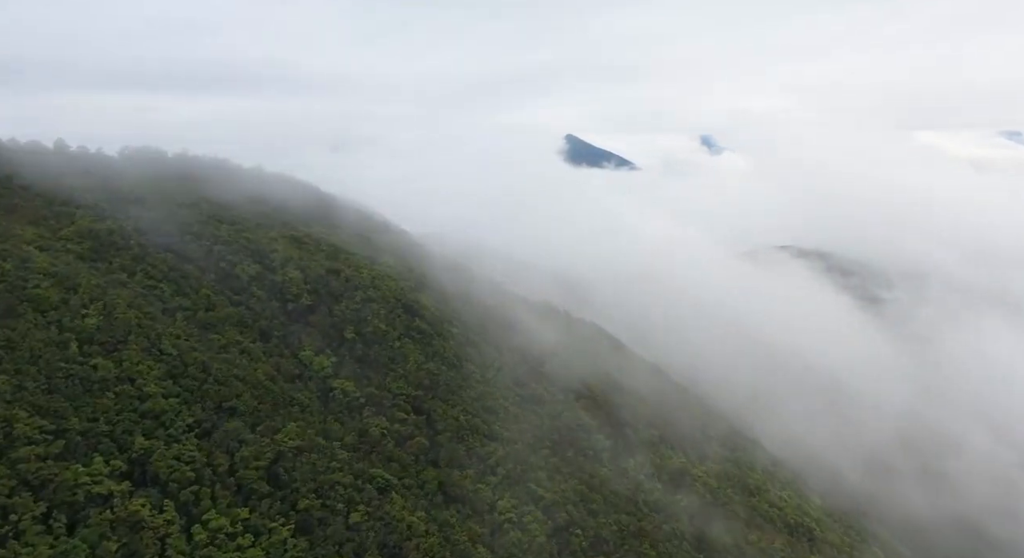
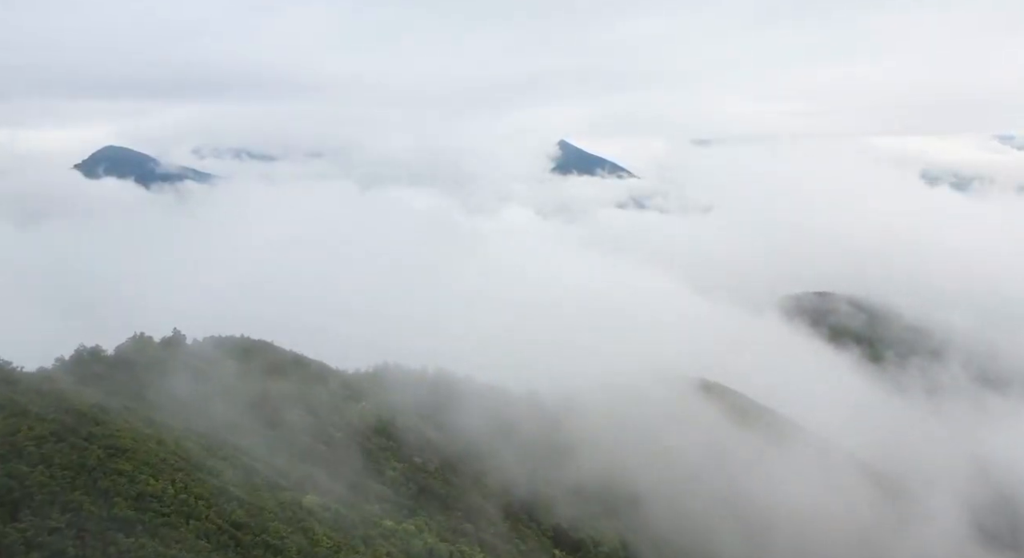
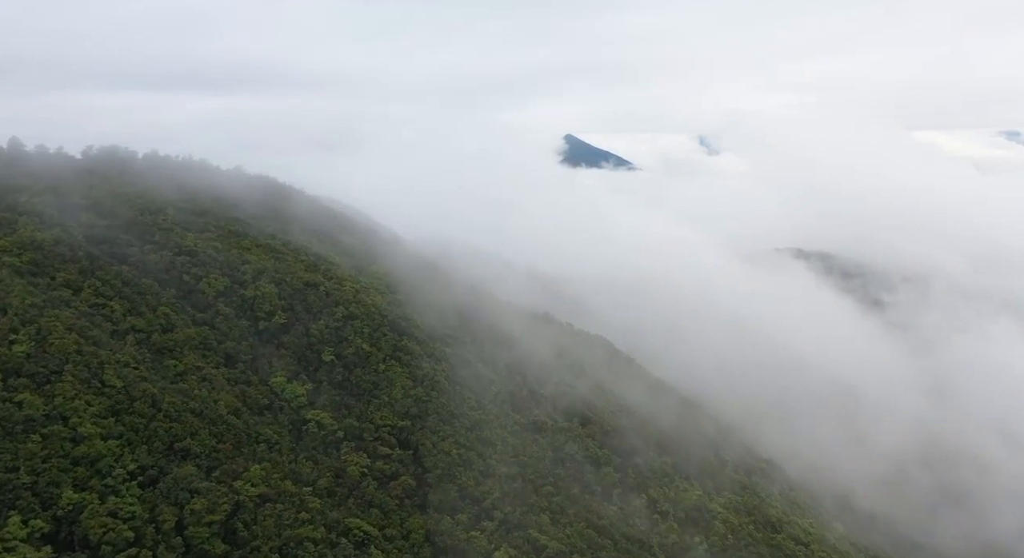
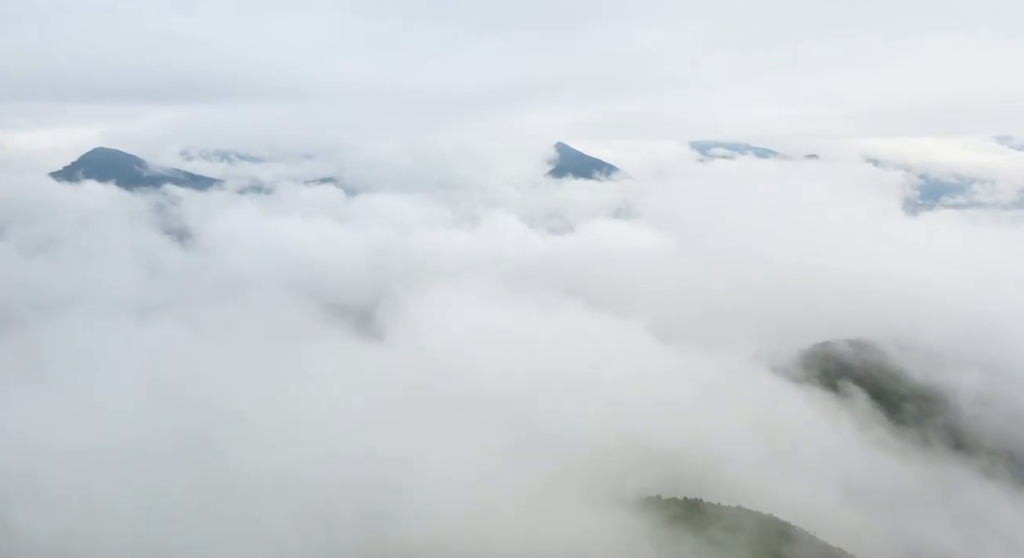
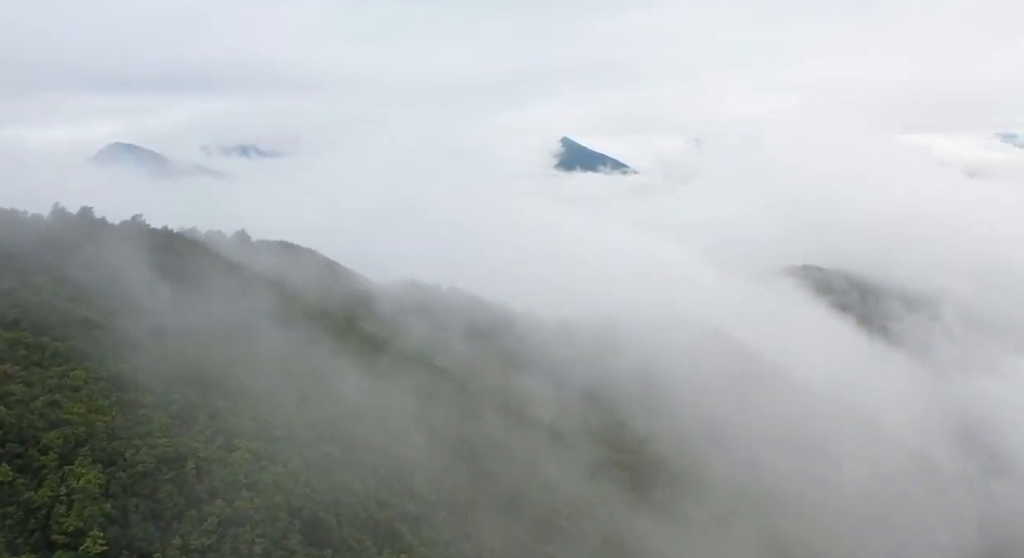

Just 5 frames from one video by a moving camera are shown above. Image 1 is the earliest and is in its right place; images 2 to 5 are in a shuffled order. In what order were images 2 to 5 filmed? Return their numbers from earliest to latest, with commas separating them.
3, 5, 2, 4
